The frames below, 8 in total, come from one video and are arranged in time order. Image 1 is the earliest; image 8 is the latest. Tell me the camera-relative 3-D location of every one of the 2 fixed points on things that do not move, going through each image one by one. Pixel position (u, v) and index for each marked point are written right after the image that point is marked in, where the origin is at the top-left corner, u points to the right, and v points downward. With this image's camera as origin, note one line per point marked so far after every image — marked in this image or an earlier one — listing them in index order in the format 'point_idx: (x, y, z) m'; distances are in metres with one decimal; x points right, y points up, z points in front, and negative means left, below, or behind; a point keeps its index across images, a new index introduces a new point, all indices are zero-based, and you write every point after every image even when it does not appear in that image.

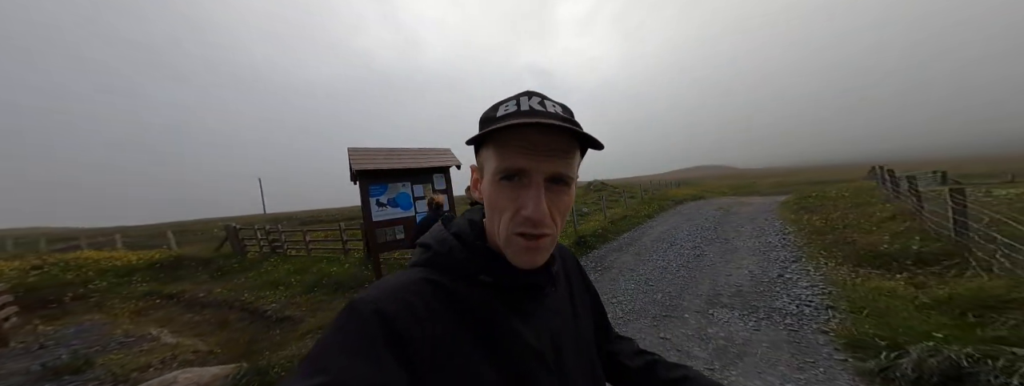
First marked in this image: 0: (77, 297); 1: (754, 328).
0: (-18.0, -4.9, +11.4) m
1: (+4.4, -2.5, +4.9) m
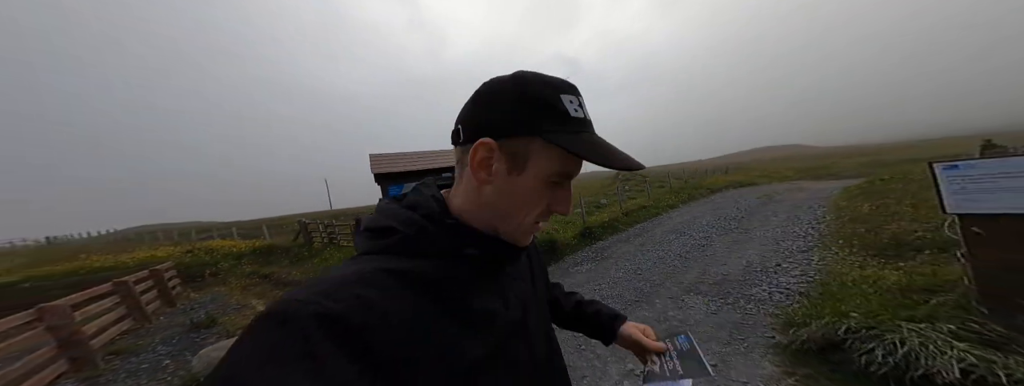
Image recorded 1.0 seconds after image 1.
0: (-17.1, -5.2, +15.2) m
1: (+3.9, -2.3, +5.2) m
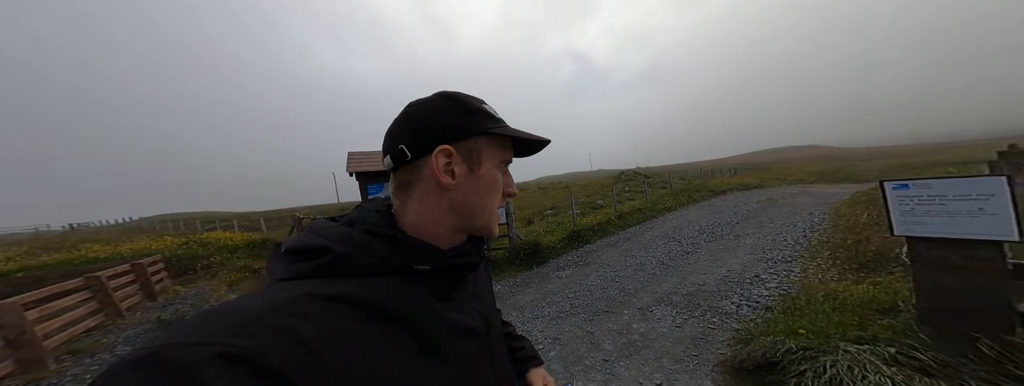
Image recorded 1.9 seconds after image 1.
0: (-17.7, -4.8, +15.7) m
1: (+3.1, -2.5, +5.0) m
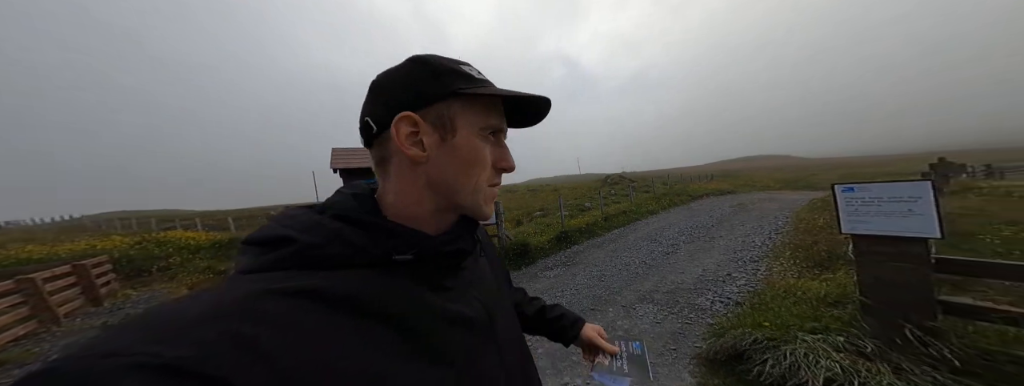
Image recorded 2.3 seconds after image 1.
0: (-18.6, -4.6, +14.5) m
1: (+2.9, -2.5, +5.3) m
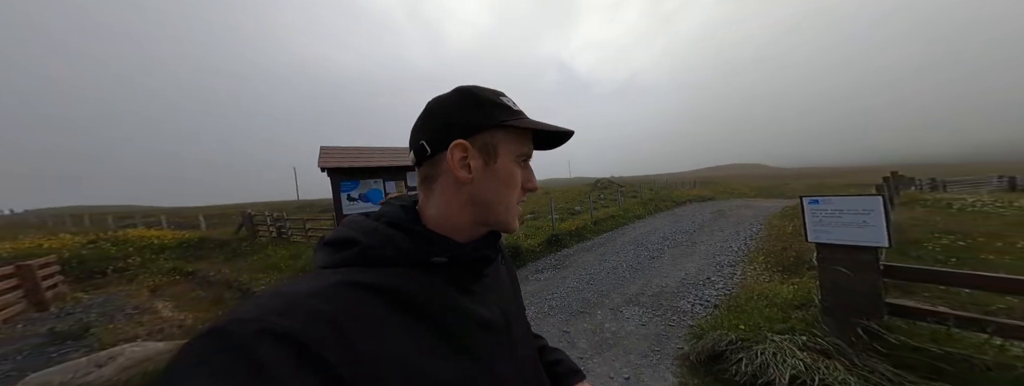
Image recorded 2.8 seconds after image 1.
0: (-19.3, -4.3, +13.6) m
1: (+2.7, -2.7, +5.5) m
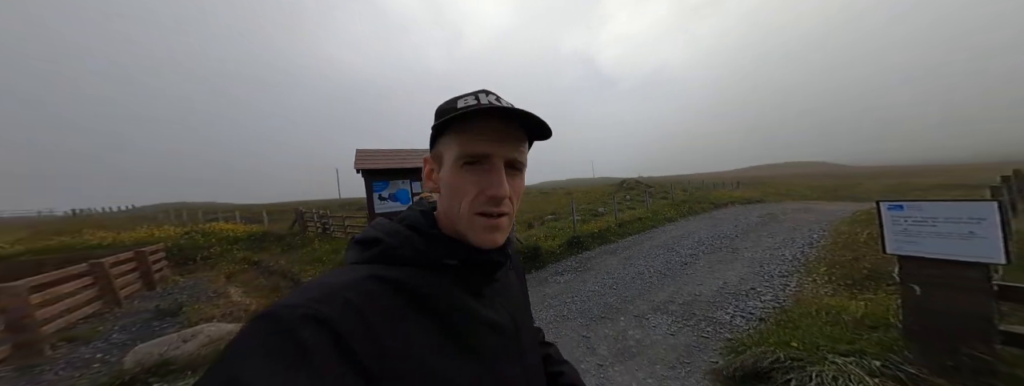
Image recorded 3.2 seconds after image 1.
0: (-17.8, -4.3, +15.8) m
1: (+3.1, -2.7, +5.1) m
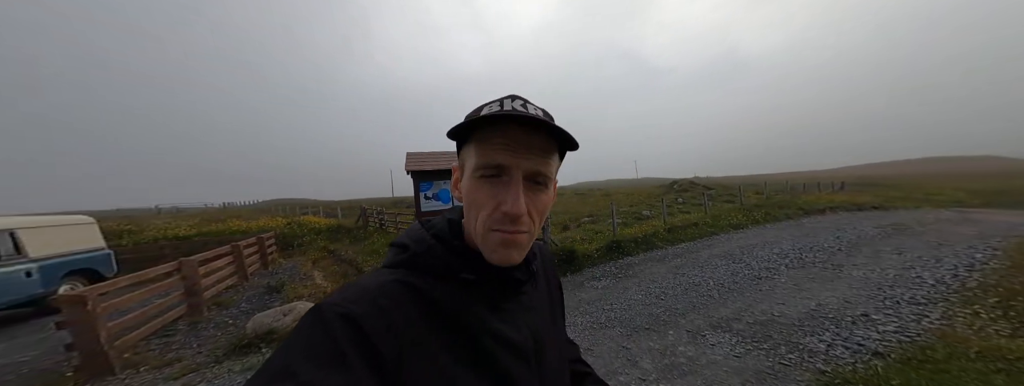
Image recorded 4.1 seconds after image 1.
0: (-14.8, -4.1, +18.7) m
1: (+3.5, -2.5, +4.1) m
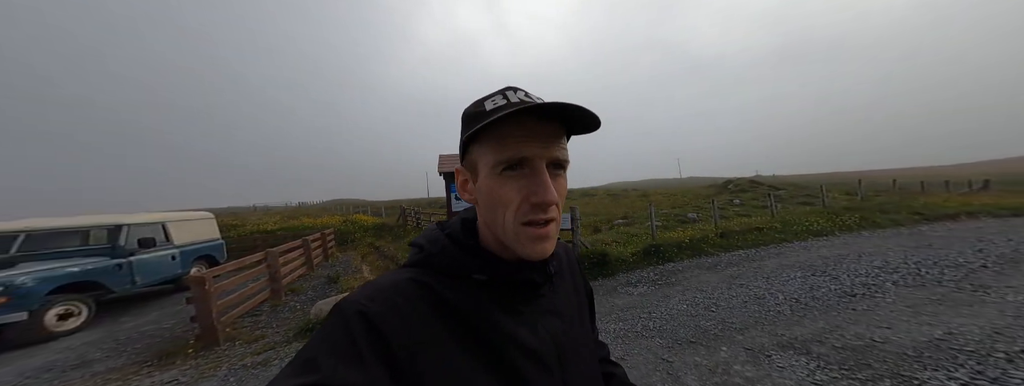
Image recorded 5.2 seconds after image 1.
0: (-12.0, -4.1, +20.5) m
1: (+3.7, -2.3, +3.2) m
